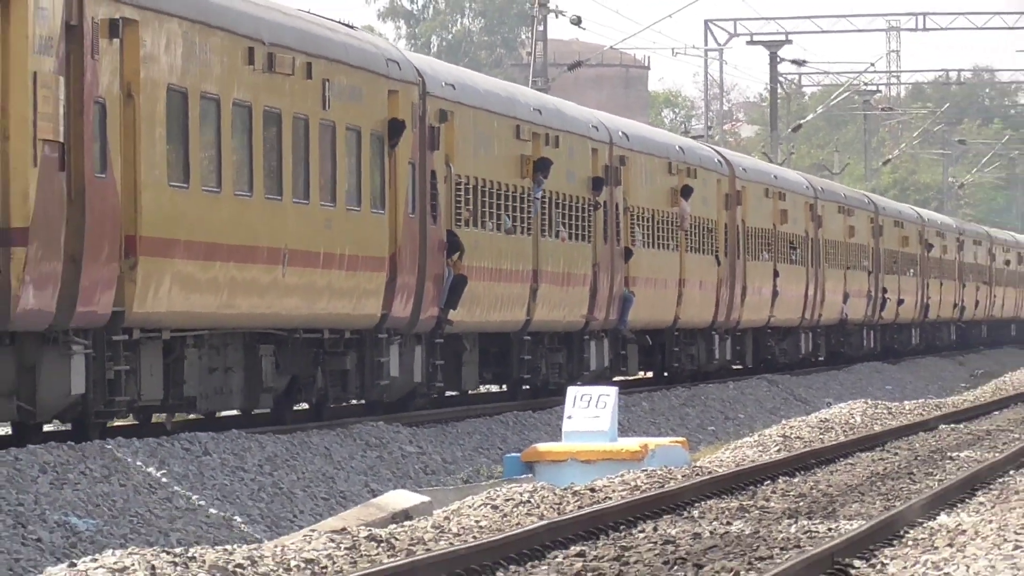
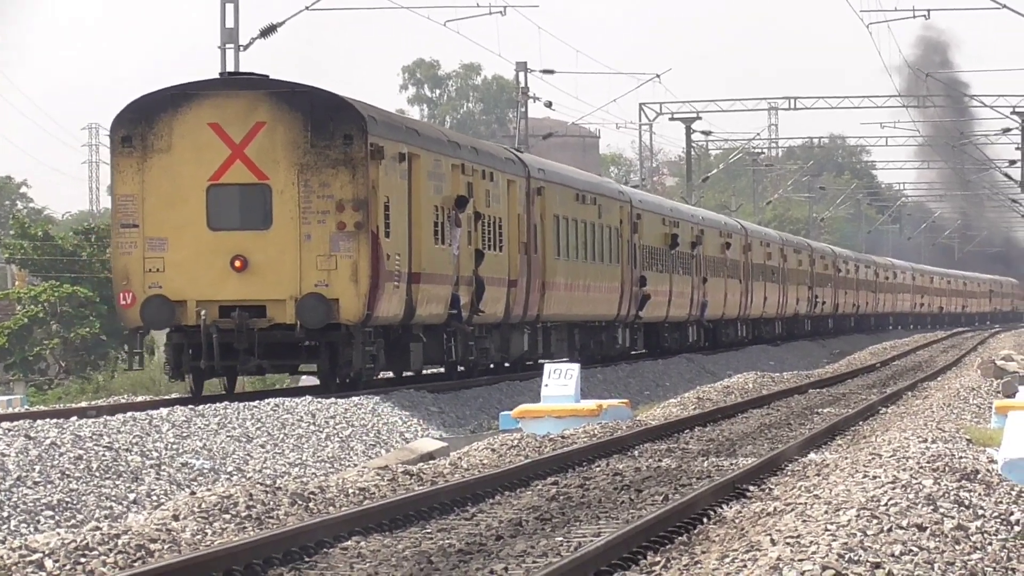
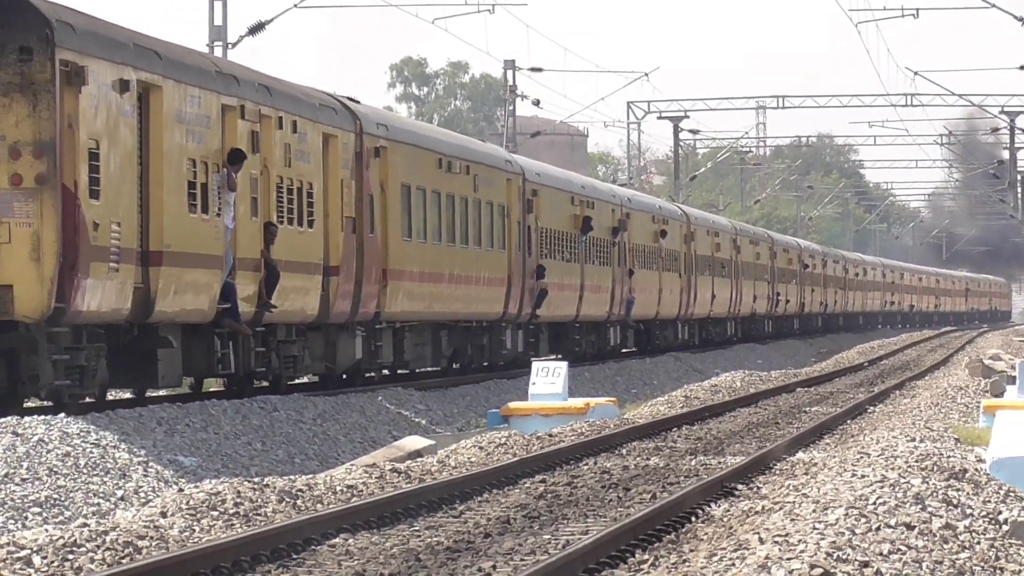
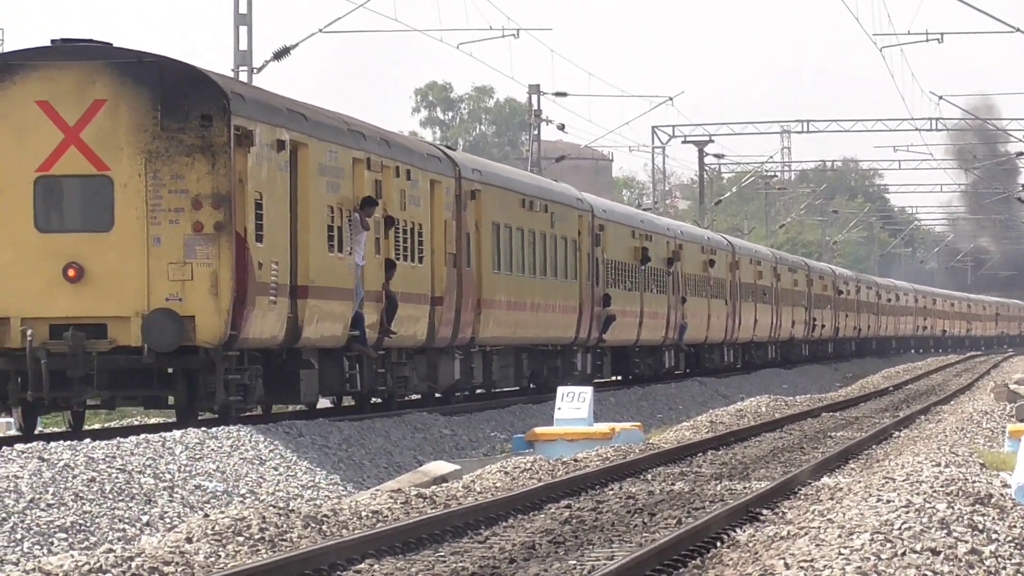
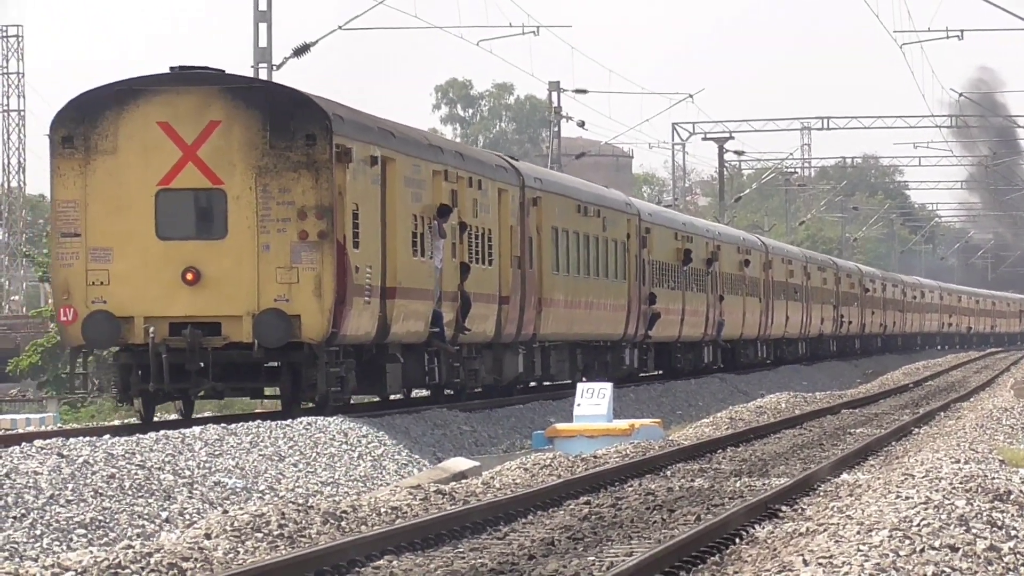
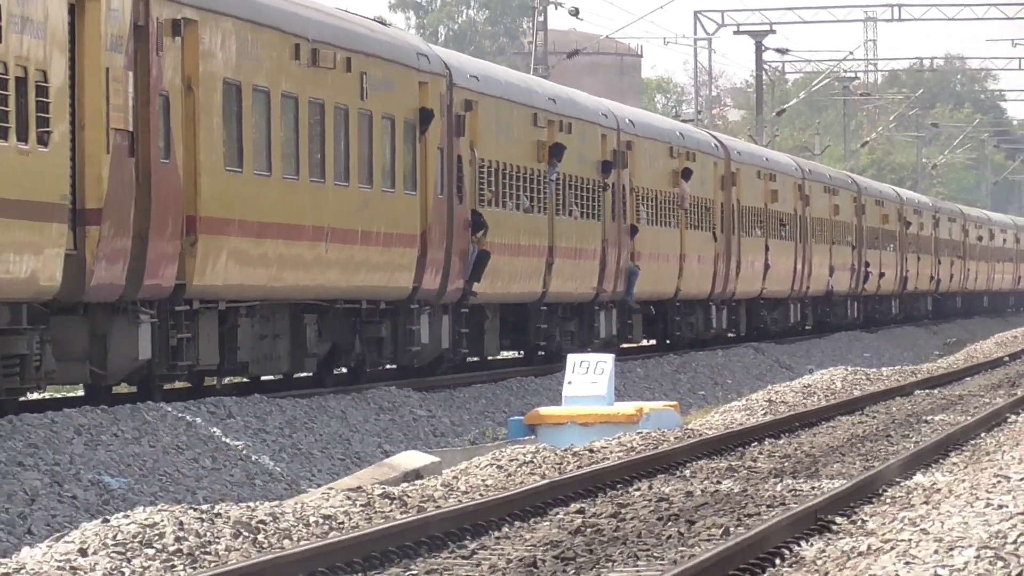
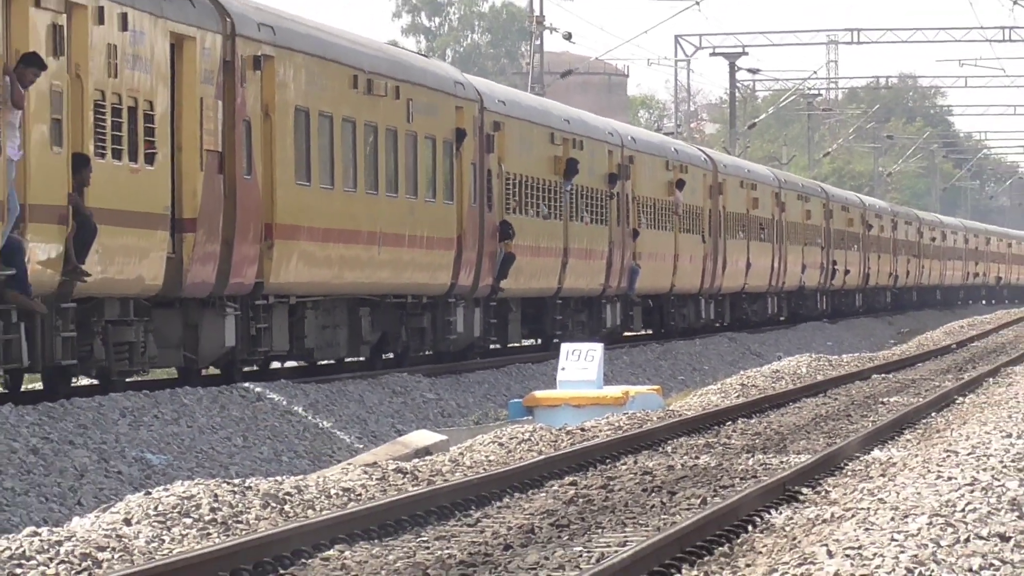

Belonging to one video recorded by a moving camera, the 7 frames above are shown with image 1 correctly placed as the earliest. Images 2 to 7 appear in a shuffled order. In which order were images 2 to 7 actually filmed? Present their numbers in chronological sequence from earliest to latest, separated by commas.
6, 7, 3, 4, 5, 2
